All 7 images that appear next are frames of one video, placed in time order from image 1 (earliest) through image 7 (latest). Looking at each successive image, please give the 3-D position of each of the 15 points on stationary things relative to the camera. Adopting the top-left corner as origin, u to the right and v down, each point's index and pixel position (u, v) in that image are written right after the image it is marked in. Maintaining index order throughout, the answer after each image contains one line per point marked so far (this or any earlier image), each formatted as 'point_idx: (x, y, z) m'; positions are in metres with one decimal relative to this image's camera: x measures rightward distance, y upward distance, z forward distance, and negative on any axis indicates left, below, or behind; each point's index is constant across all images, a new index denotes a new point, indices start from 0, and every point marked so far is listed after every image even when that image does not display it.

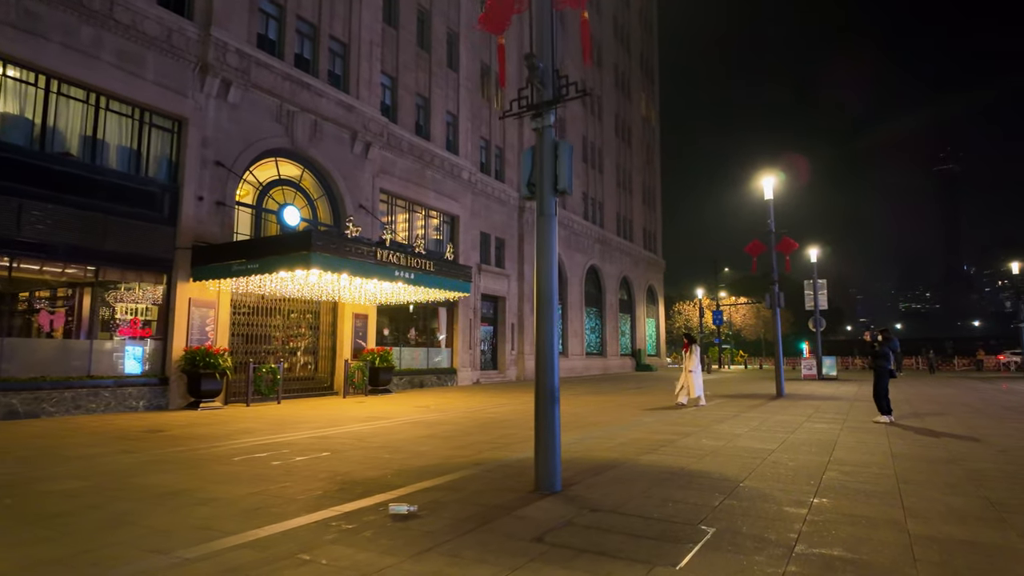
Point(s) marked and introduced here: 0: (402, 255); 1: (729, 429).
0: (-3.5, +1.0, +17.9) m
1: (+3.9, -2.6, +10.5) m
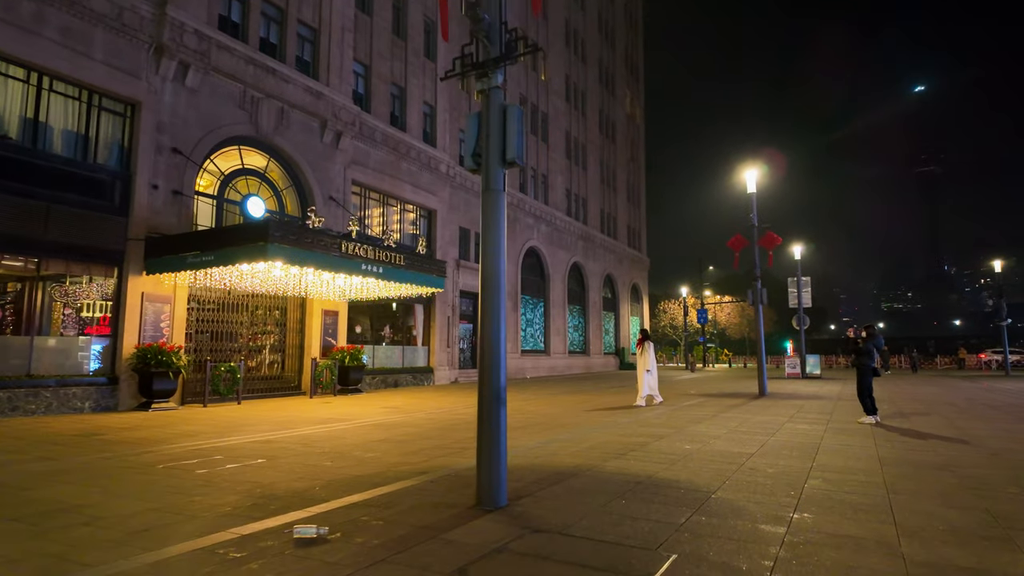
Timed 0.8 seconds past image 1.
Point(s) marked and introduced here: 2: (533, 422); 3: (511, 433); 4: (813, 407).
0: (-4.3, +1.2, +17.1) m
1: (+3.3, -2.4, +9.9) m
2: (+0.4, -2.7, +11.9) m
3: (0.0, -2.5, +10.0) m
4: (+7.6, -3.0, +14.6) m
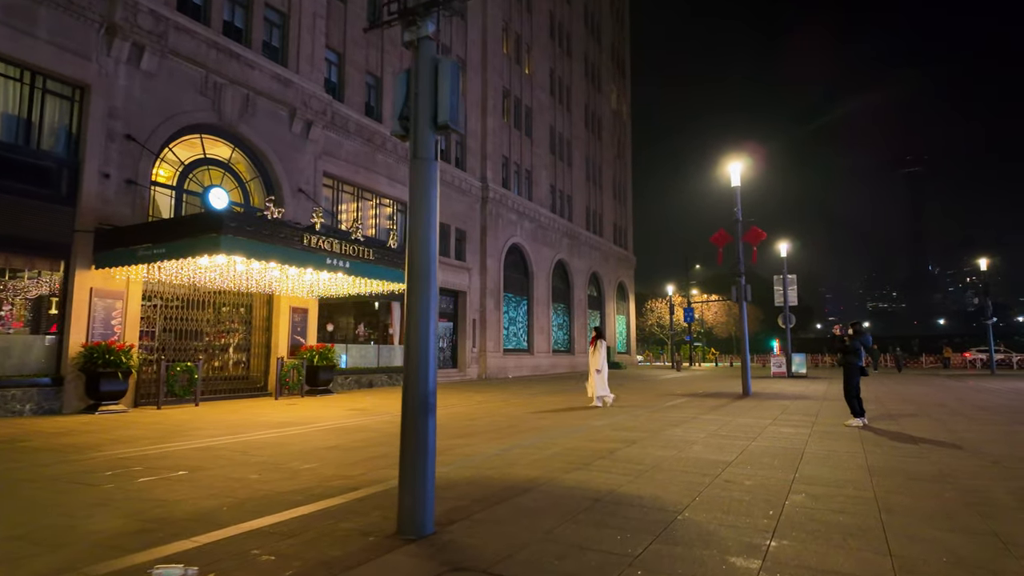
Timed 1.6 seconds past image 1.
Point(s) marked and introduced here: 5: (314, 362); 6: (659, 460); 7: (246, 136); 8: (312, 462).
0: (-5.0, +1.3, +16.2) m
1: (+2.7, -2.3, +9.2) m
2: (-0.2, -2.6, +11.1) m
3: (-0.6, -2.4, +9.2) m
4: (+6.9, -2.9, +13.9) m
5: (-6.7, -2.5, +19.7) m
6: (+1.8, -2.1, +7.1) m
7: (-8.7, +5.0, +19.0) m
8: (-2.5, -2.2, +7.4) m
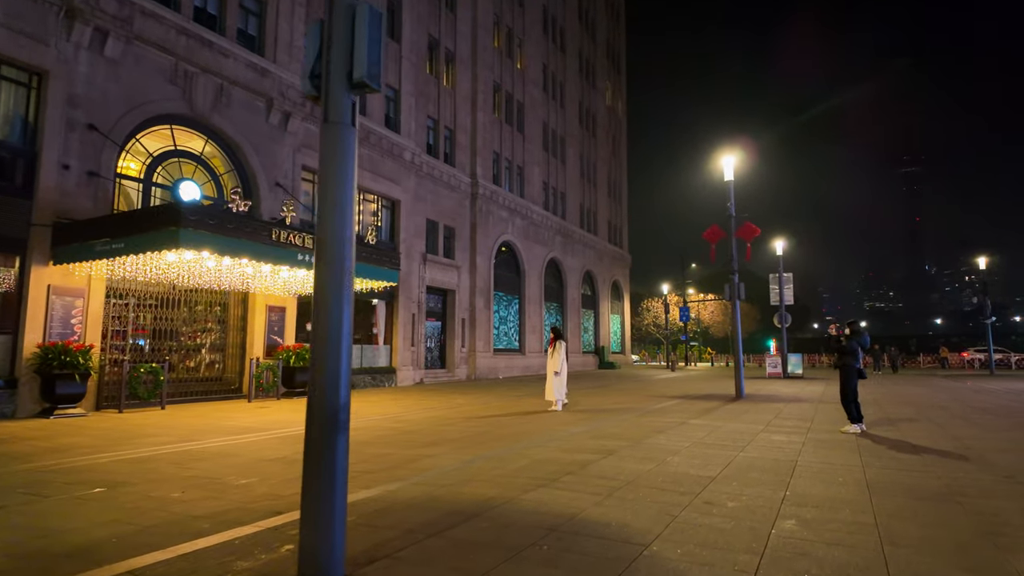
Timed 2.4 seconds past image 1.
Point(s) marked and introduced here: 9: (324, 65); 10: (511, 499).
0: (-5.5, +1.4, +15.5) m
1: (+2.2, -2.3, +8.5) m
2: (-0.7, -2.6, +10.4) m
3: (-1.1, -2.3, +8.5) m
4: (+6.4, -2.8, +13.2) m
5: (-7.2, -2.4, +18.9) m
6: (+1.4, -2.1, +6.4) m
7: (-9.2, +5.1, +18.3) m
8: (-3.0, -2.2, +6.7) m
9: (-1.2, +1.4, +3.8) m
10: (0.0, -1.9, +5.4) m
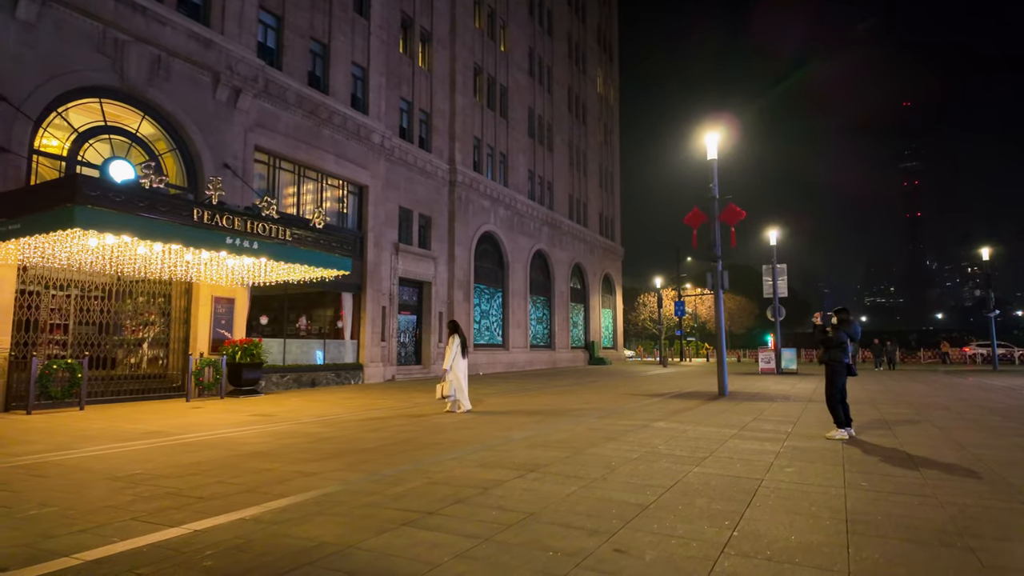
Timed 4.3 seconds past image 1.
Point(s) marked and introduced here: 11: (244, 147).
0: (-6.5, +1.7, +14.0) m
1: (+1.2, -2.0, +7.0) m
2: (-1.7, -2.3, +8.9) m
3: (-2.1, -2.1, +7.0) m
4: (+5.4, -2.5, +11.8) m
5: (-8.3, -2.1, +17.5) m
6: (+0.3, -1.8, +4.9) m
7: (-10.3, +5.4, +16.8) m
8: (-4.1, -1.9, +5.2) m
9: (-2.3, +1.7, +2.3) m
10: (-1.1, -1.7, +3.9) m
11: (-8.9, +4.6, +19.2) m
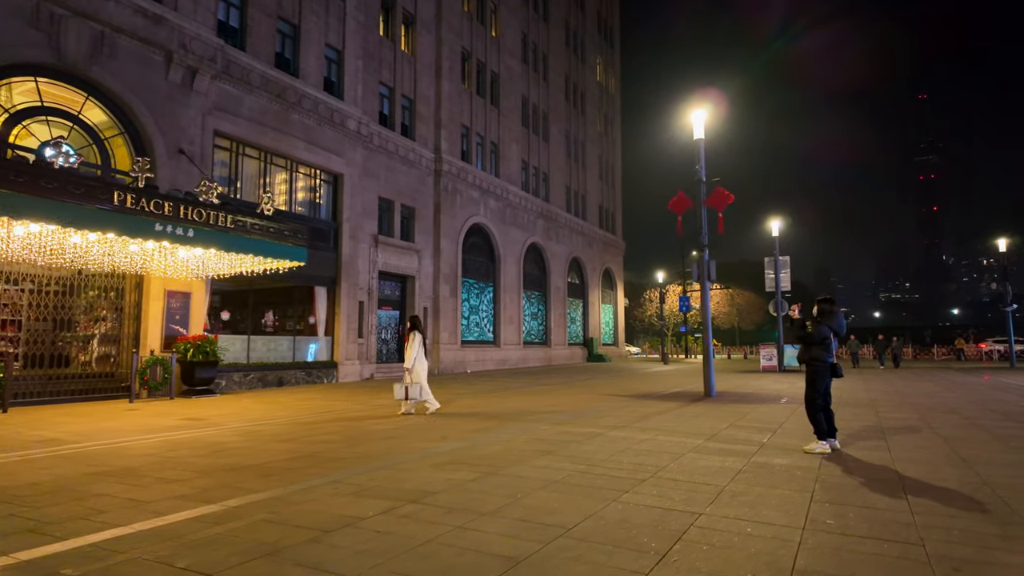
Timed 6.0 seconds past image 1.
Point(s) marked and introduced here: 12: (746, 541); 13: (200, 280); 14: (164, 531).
0: (-7.4, +1.9, +12.9) m
1: (+0.2, -1.9, +5.7) m
2: (-2.7, -2.1, +7.7) m
3: (-3.2, -1.9, +5.8) m
4: (+4.4, -2.3, +10.4) m
5: (-9.1, -1.9, +16.4) m
6: (-0.7, -1.7, +3.7) m
7: (-11.1, +5.6, +15.7) m
8: (-5.1, -1.8, +4.0) m
9: (-3.4, +1.8, +1.0) m
10: (-2.1, -1.6, +2.7) m
11: (-9.7, +4.8, +18.0) m
12: (+1.6, -1.7, +3.9) m
13: (-9.7, +0.2, +18.2) m
14: (-2.4, -1.7, +4.2) m
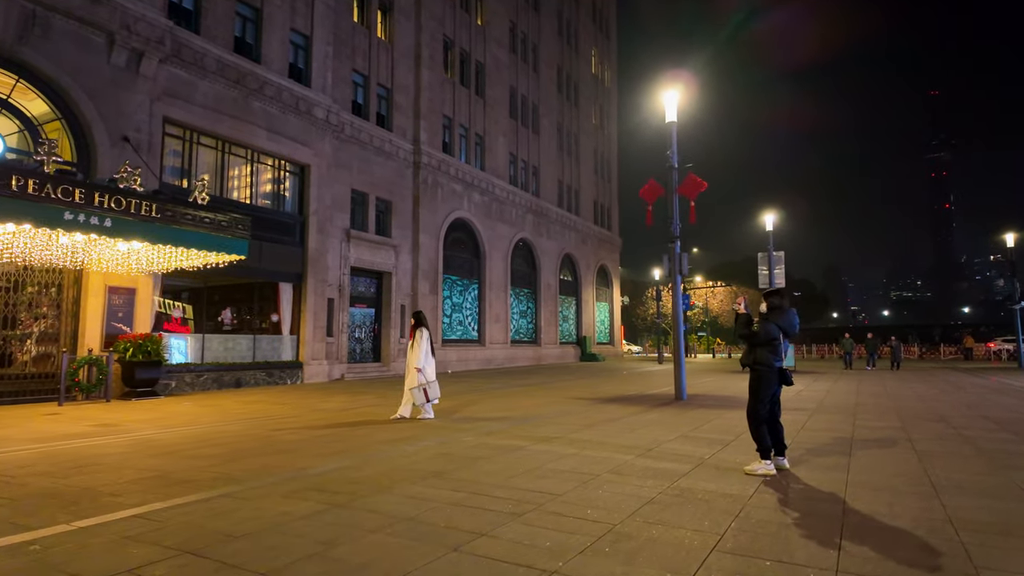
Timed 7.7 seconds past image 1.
0: (-8.5, +2.0, +11.9) m
1: (-1.0, -1.8, +4.6) m
2: (-3.9, -2.0, +6.7) m
3: (-4.3, -1.8, +4.8) m
4: (+3.3, -2.2, +9.3) m
5: (-10.1, -1.8, +15.4) m
6: (-2.0, -1.6, +2.6) m
7: (-12.2, +5.7, +14.7) m
8: (-6.3, -1.7, +3.0) m
9: (-4.6, +1.9, 0.0) m
10: (-3.4, -1.5, +1.6) m
11: (-10.7, +5.0, +17.1) m
12: (+0.4, -1.6, +2.8) m
13: (-10.7, +0.4, +17.3) m
14: (-3.7, -1.6, +3.1) m
